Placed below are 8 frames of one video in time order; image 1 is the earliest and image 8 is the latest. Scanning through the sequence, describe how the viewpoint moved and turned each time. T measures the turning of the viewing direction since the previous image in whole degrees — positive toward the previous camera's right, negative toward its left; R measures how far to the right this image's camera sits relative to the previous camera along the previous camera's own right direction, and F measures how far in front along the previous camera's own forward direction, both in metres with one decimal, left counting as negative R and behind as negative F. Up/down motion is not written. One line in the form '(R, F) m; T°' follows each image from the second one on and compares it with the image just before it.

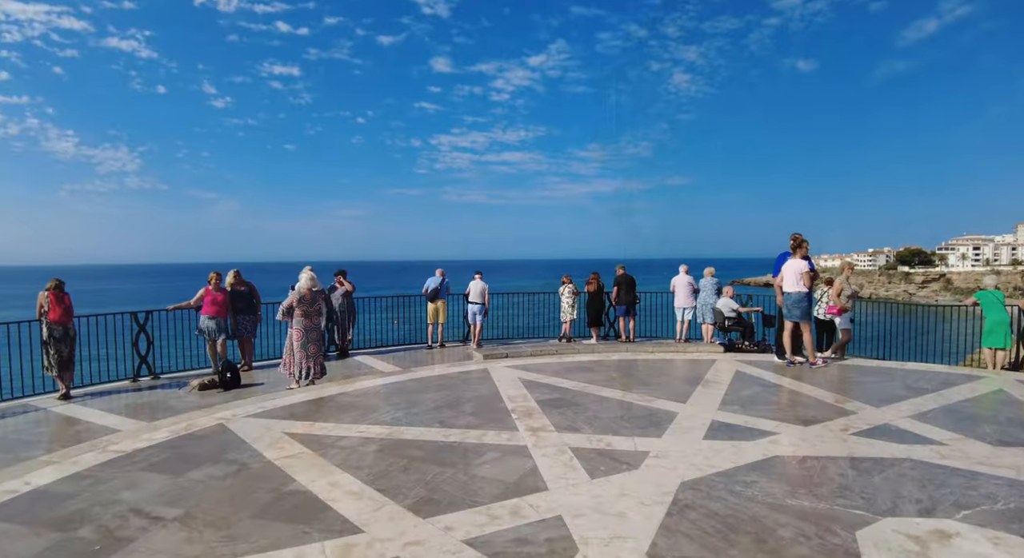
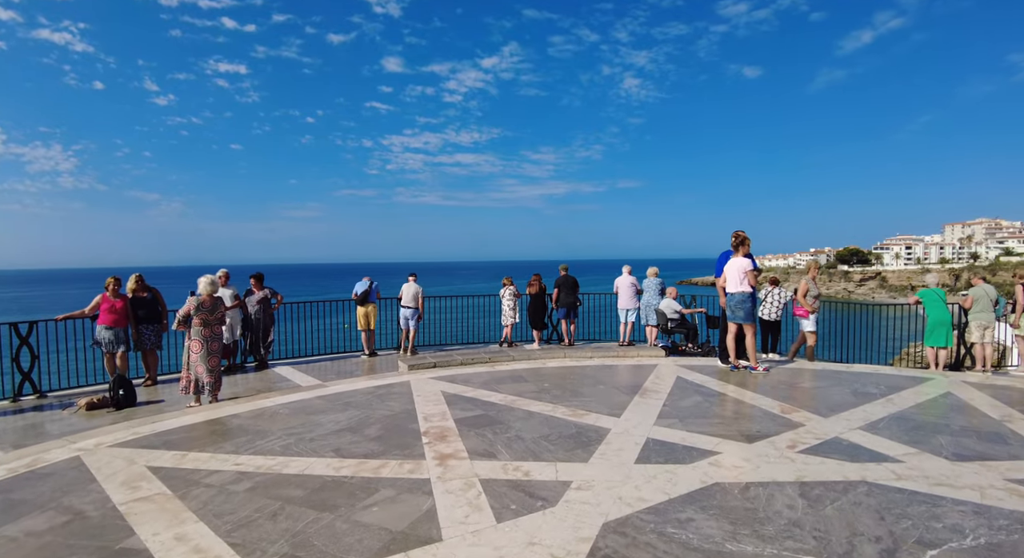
(+0.5, +0.8) m; +4°
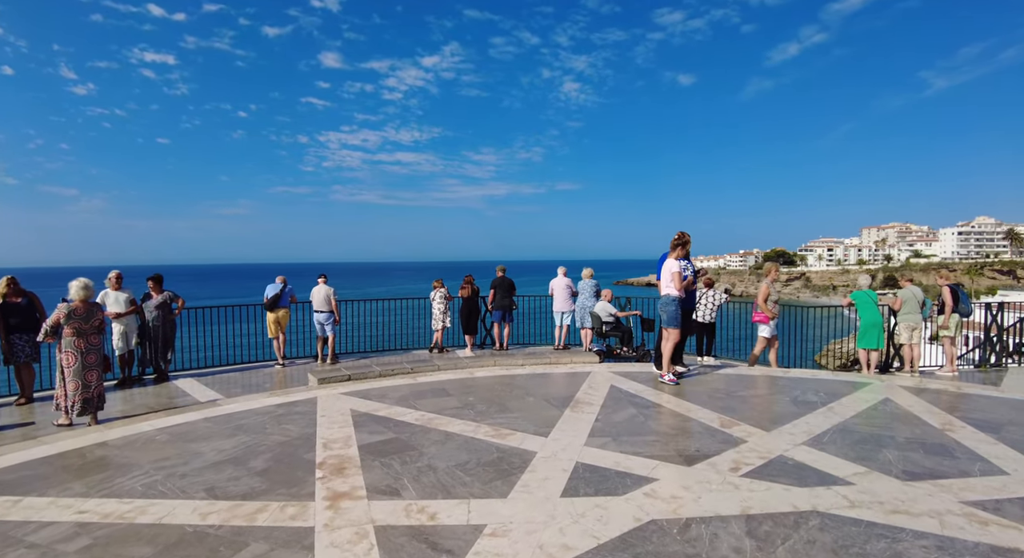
(+0.3, +0.7) m; +6°
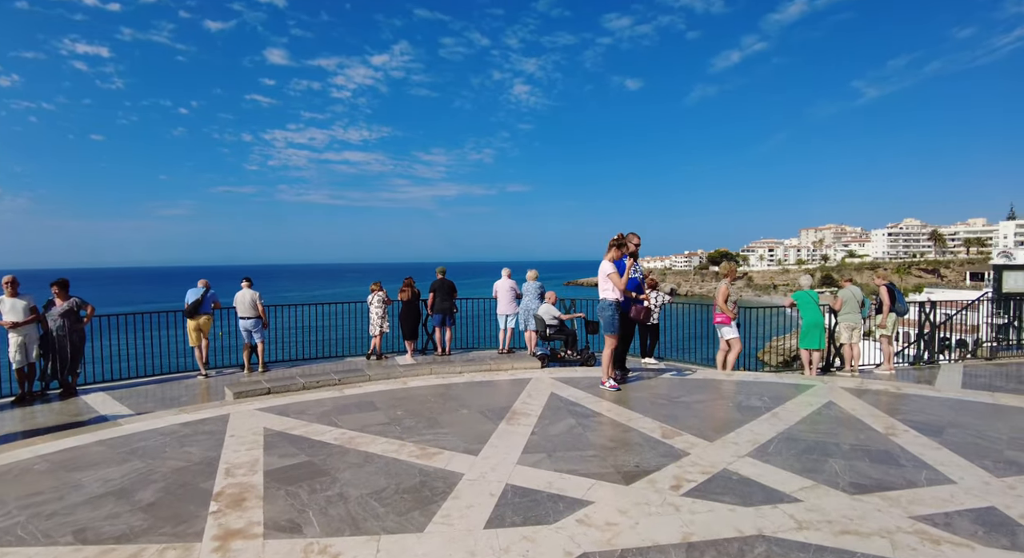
(+0.2, +0.5) m; +5°
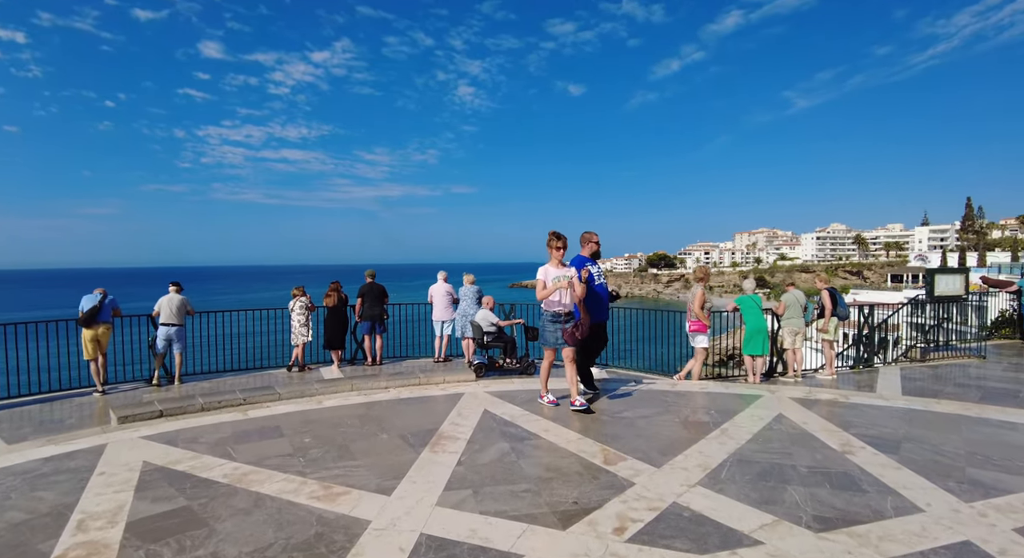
(+0.2, +0.7) m; +5°
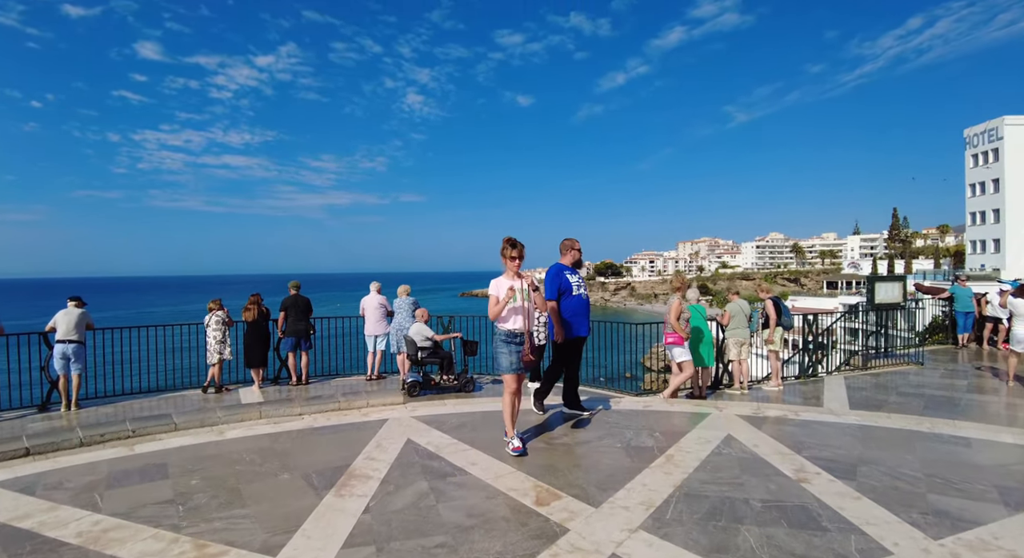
(+0.2, +0.6) m; +5°
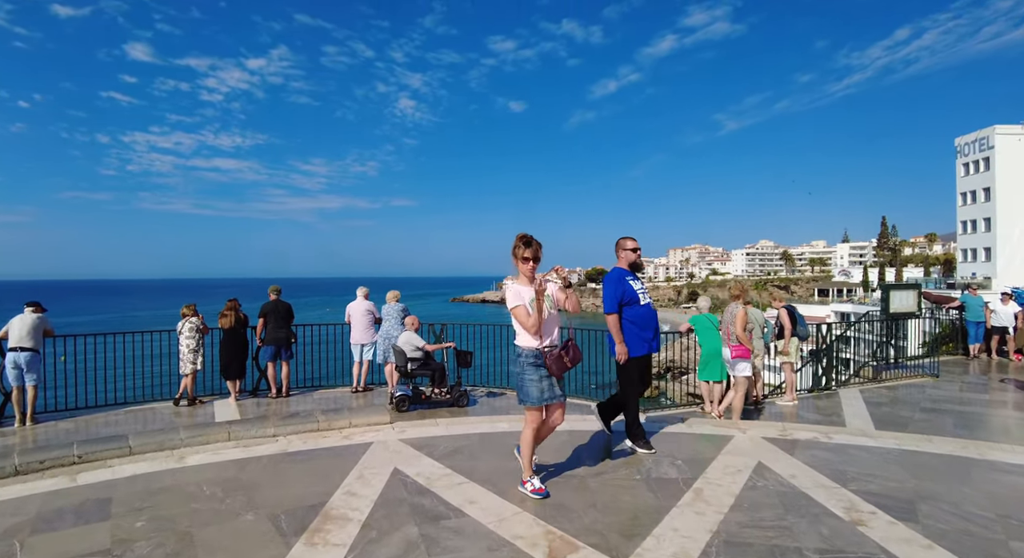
(-0.1, +0.7) m; +1°
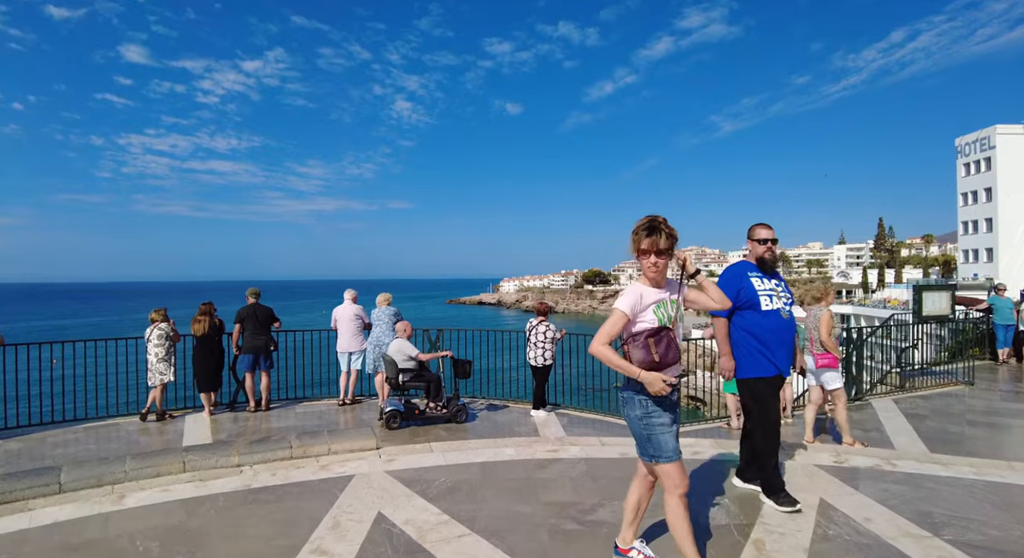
(-0.1, +0.9) m; 0°
